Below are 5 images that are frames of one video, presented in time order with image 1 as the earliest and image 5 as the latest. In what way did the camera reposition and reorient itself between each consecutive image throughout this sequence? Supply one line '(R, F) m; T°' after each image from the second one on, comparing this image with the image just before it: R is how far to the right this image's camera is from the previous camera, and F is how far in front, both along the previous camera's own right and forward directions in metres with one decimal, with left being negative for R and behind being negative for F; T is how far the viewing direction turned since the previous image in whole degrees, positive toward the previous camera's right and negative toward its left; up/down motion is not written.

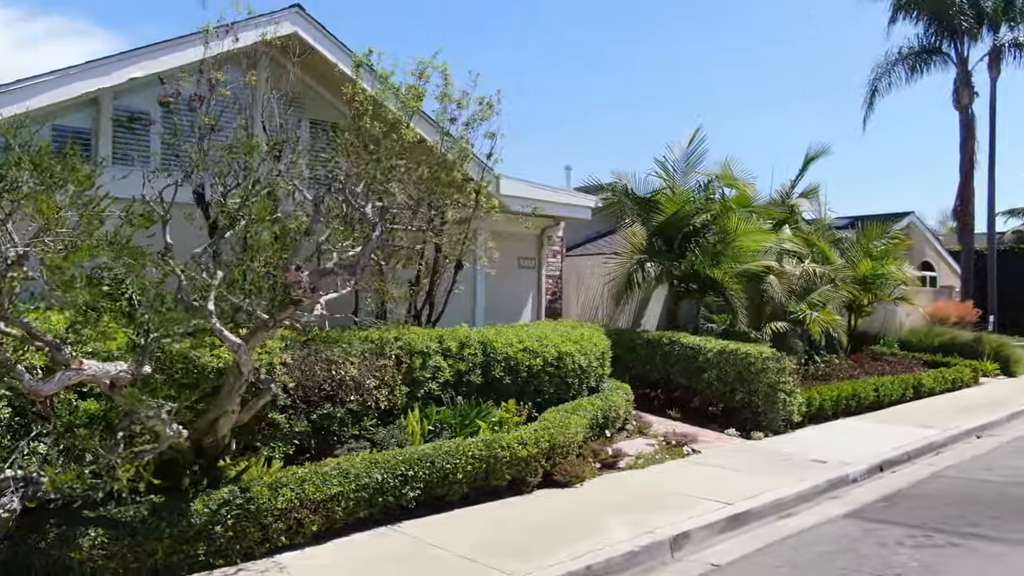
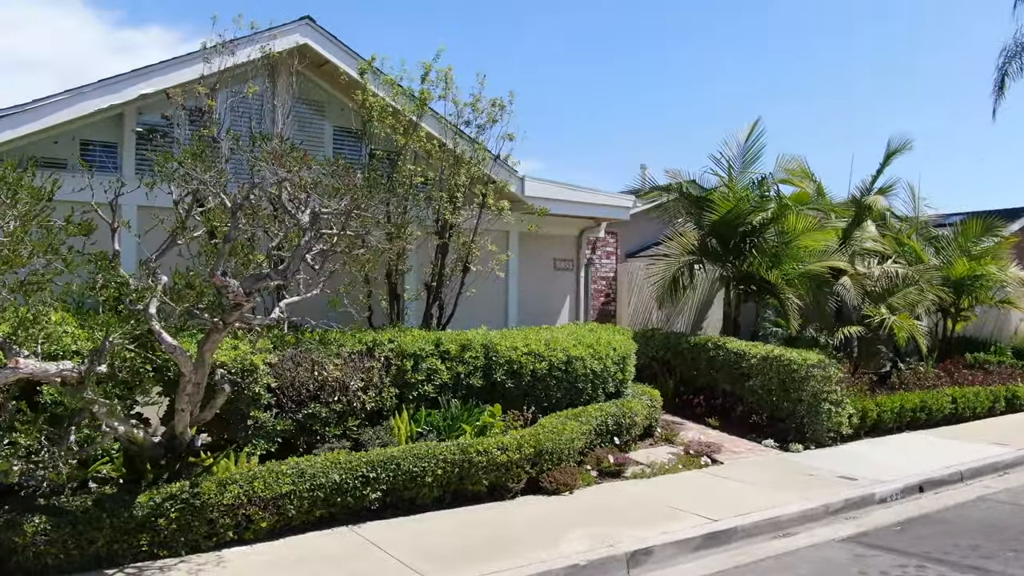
(+1.3, +0.2) m; -9°
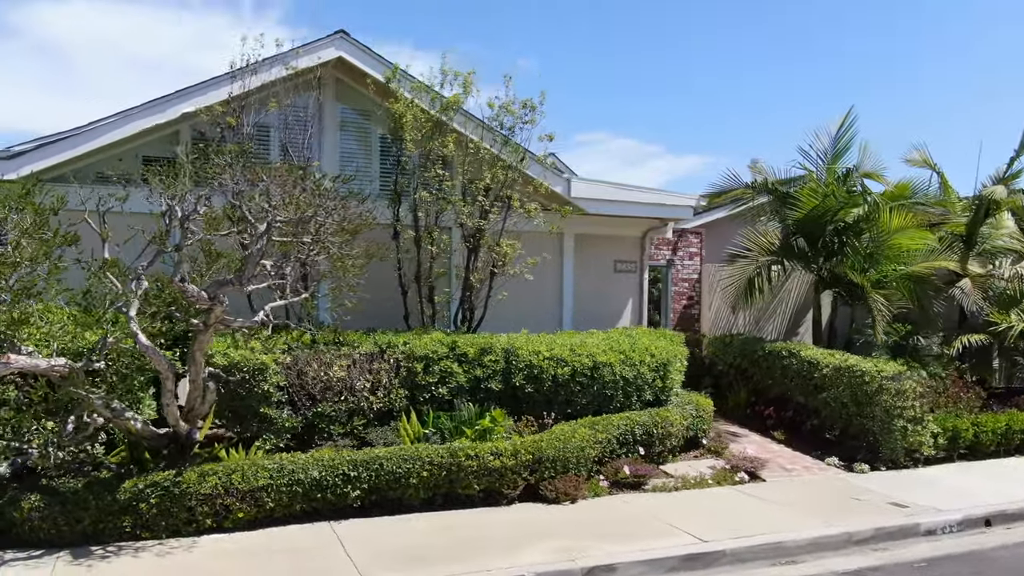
(+1.5, +0.2) m; -12°
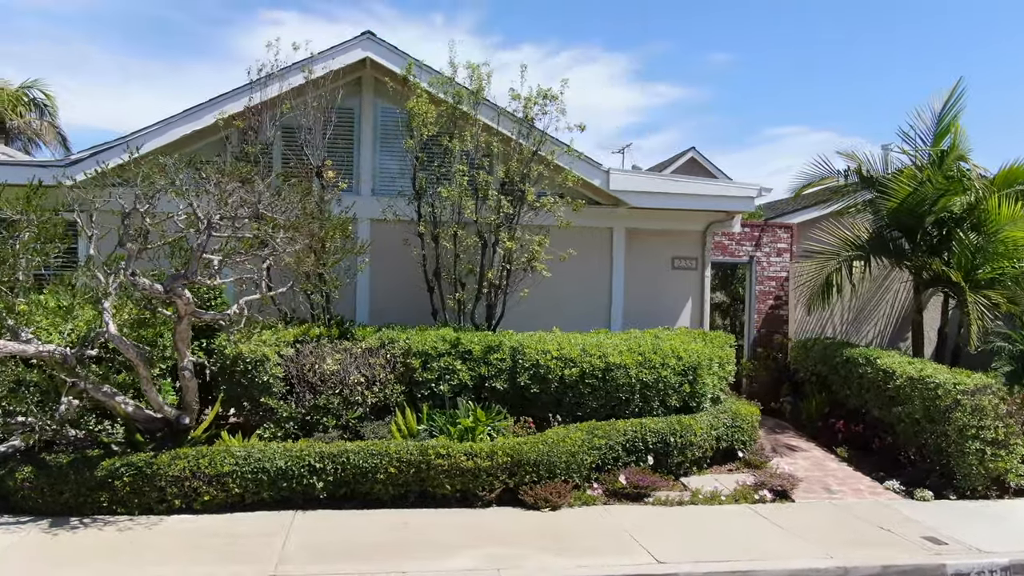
(+1.7, +0.4) m; -13°
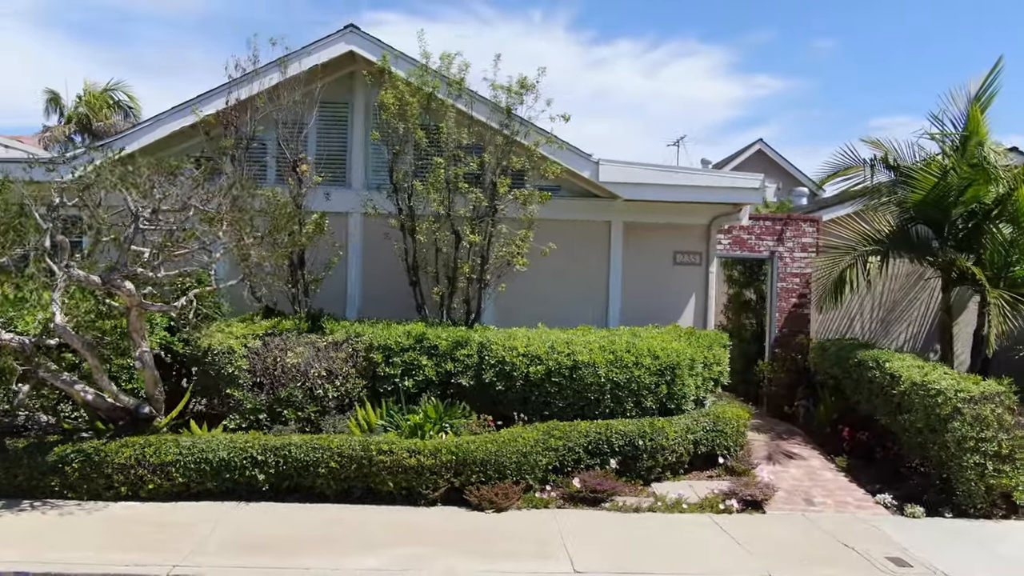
(+1.2, +0.3) m; -6°
